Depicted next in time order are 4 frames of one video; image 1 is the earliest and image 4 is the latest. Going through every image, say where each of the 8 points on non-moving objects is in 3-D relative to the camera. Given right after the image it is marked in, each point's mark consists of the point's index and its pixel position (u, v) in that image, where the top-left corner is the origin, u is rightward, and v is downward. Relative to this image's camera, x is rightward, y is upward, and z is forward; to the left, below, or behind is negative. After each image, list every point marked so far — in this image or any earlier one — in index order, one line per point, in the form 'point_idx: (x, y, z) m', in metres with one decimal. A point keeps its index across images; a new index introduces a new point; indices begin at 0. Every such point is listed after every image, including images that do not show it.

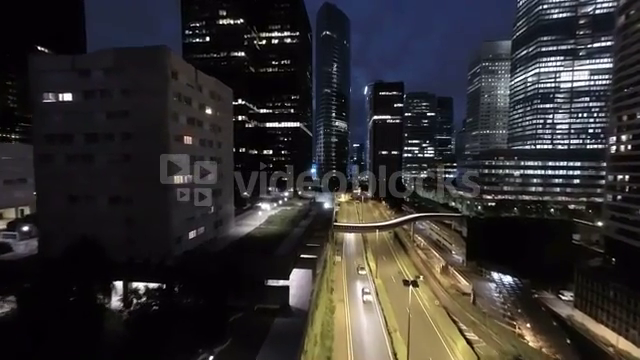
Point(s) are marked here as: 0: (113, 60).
0: (-13.7, +7.9, +16.6) m
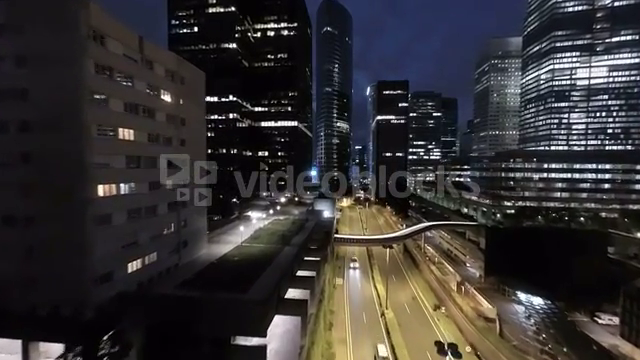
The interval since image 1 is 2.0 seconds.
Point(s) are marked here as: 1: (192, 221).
0: (-14.1, +7.4, +11.3) m
1: (-9.5, -3.1, +18.8) m
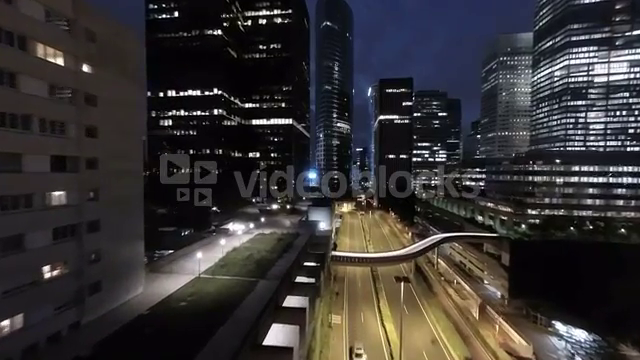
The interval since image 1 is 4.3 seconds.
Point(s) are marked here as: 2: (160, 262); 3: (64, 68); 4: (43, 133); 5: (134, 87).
0: (-14.9, +7.0, +5.2) m
1: (-10.3, -3.5, +12.6) m
2: (-11.2, -5.7, +17.7) m
3: (-10.5, +4.6, +10.2) m
4: (-10.6, +1.8, +9.8) m
5: (-10.0, +5.0, +13.4) m
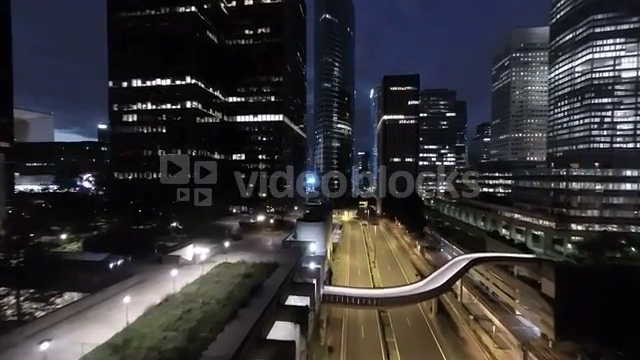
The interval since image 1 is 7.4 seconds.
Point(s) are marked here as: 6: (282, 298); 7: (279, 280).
0: (-16.1, +6.7, -2.5) m
1: (-11.5, -4.0, +4.7) m
2: (-12.4, -6.3, +9.8) m
3: (-11.7, +4.2, +2.4) m
4: (-11.8, +1.4, +1.9) m
5: (-11.2, +4.5, +5.6) m
6: (-2.4, -7.4, +16.2) m
7: (-2.7, -6.8, +17.5) m
